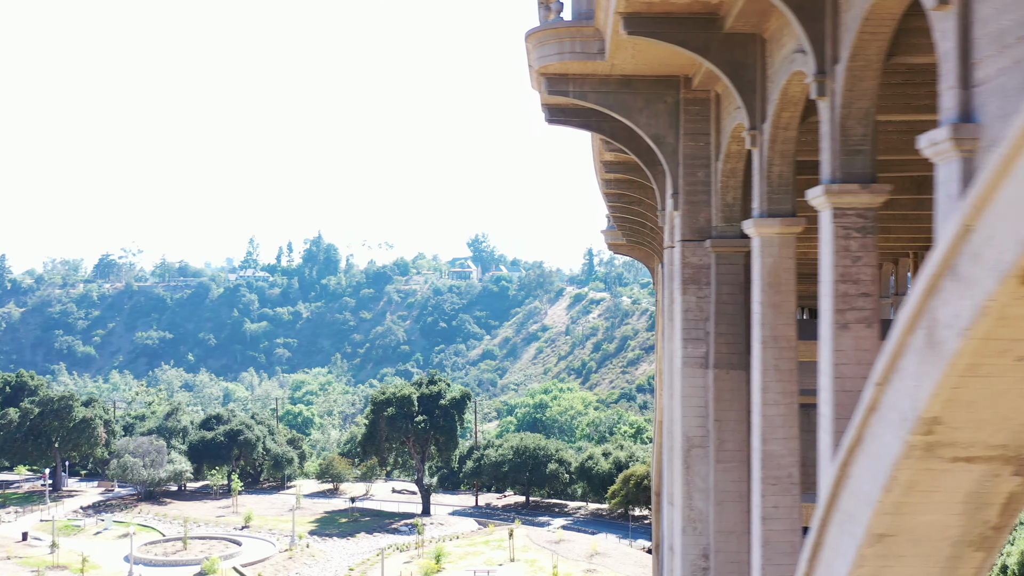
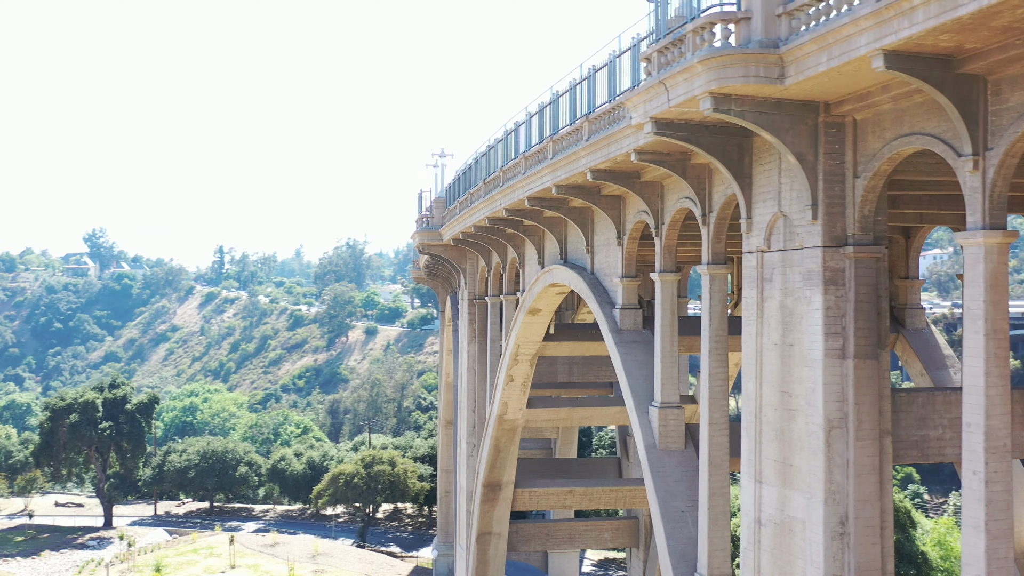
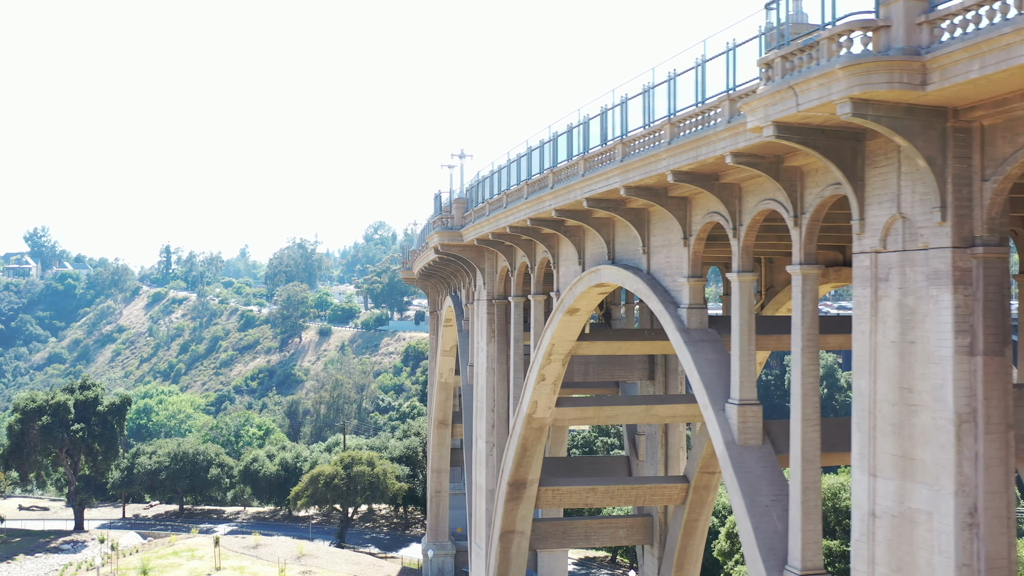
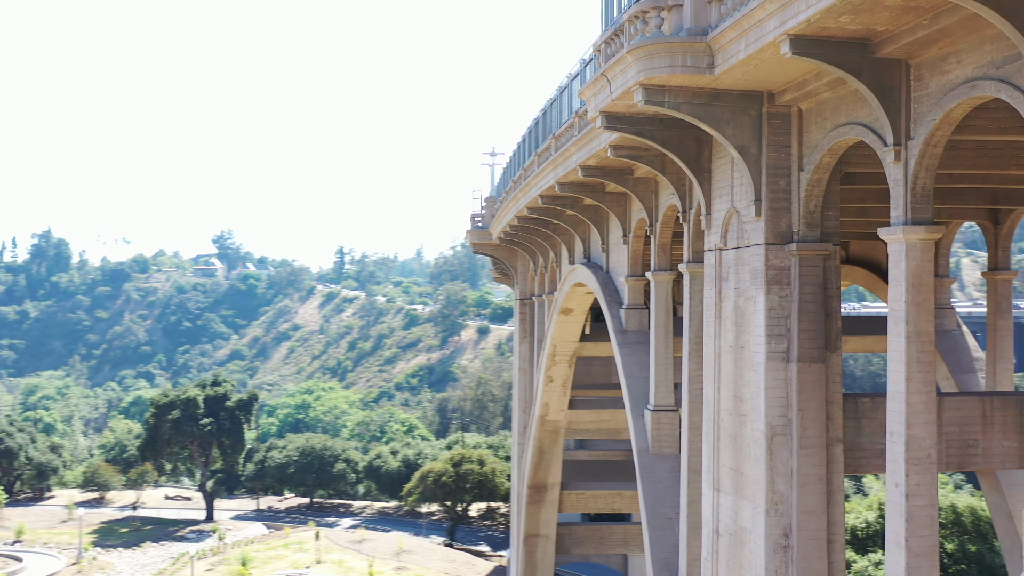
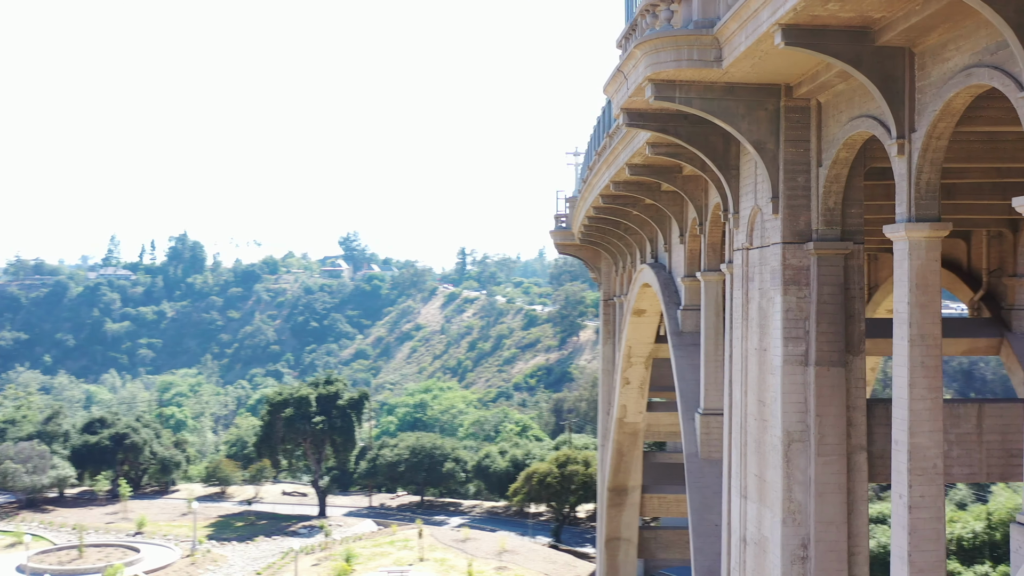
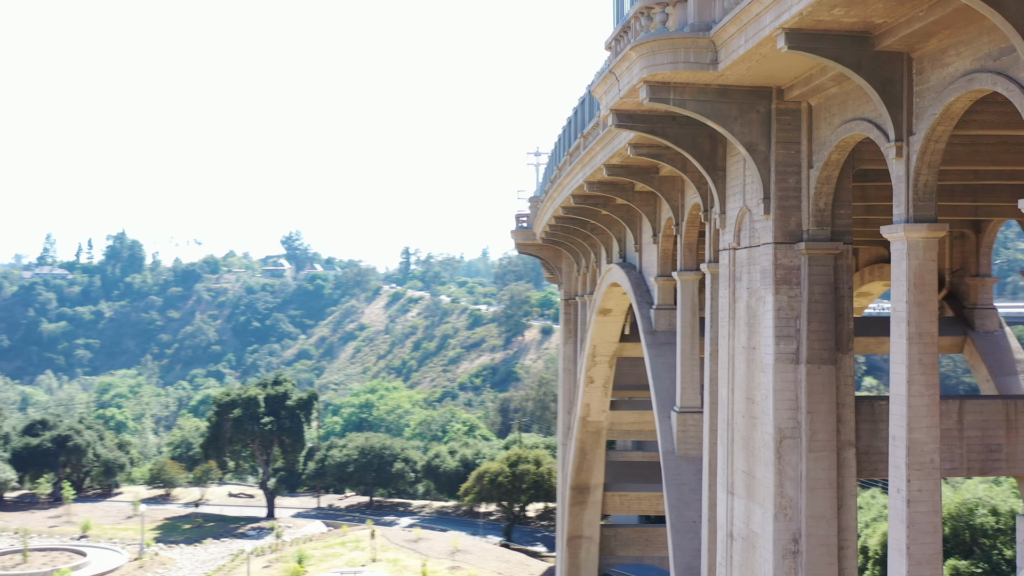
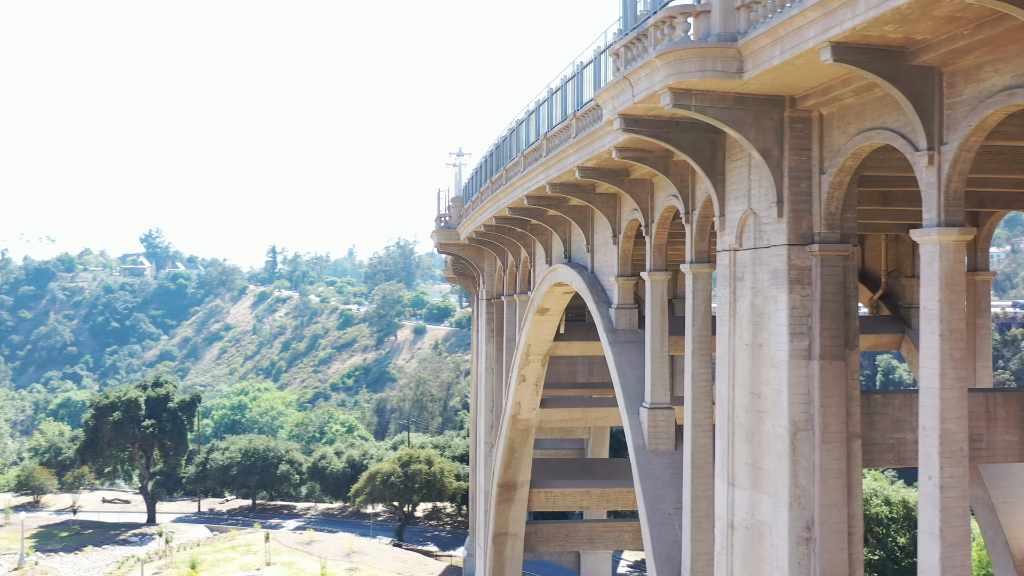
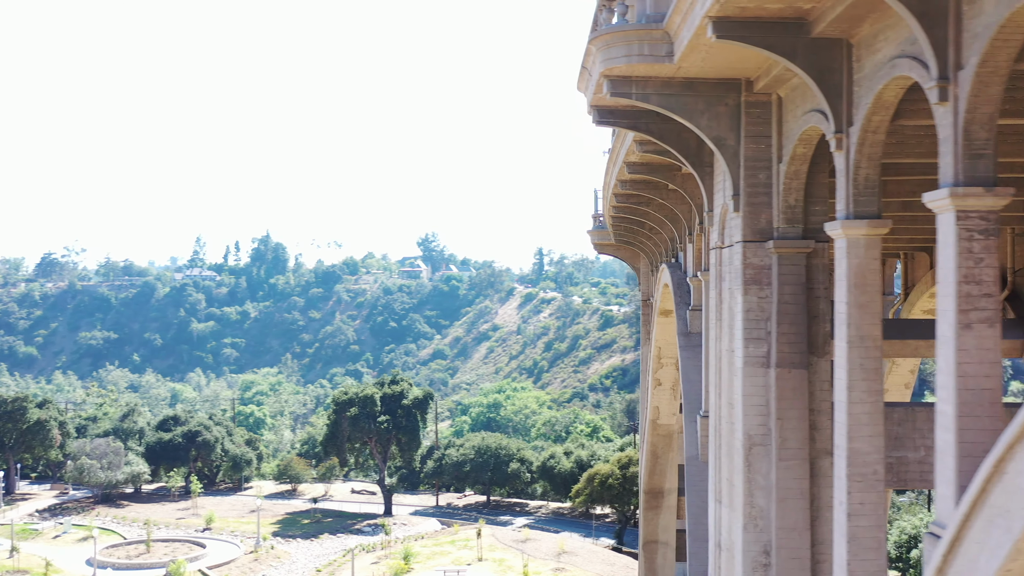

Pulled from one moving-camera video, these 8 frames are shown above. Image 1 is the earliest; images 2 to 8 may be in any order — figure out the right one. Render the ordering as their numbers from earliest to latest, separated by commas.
8, 5, 6, 4, 7, 2, 3
